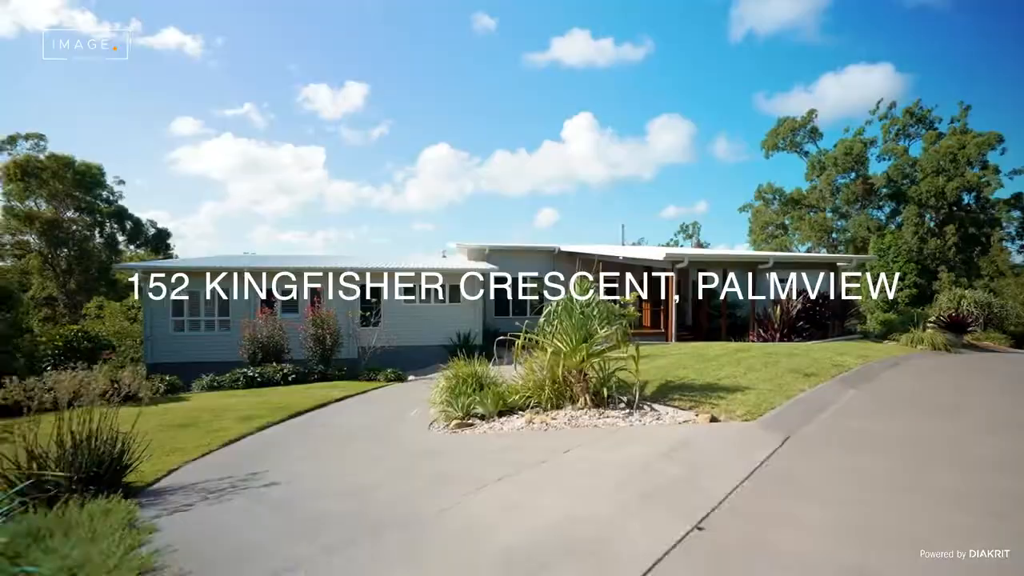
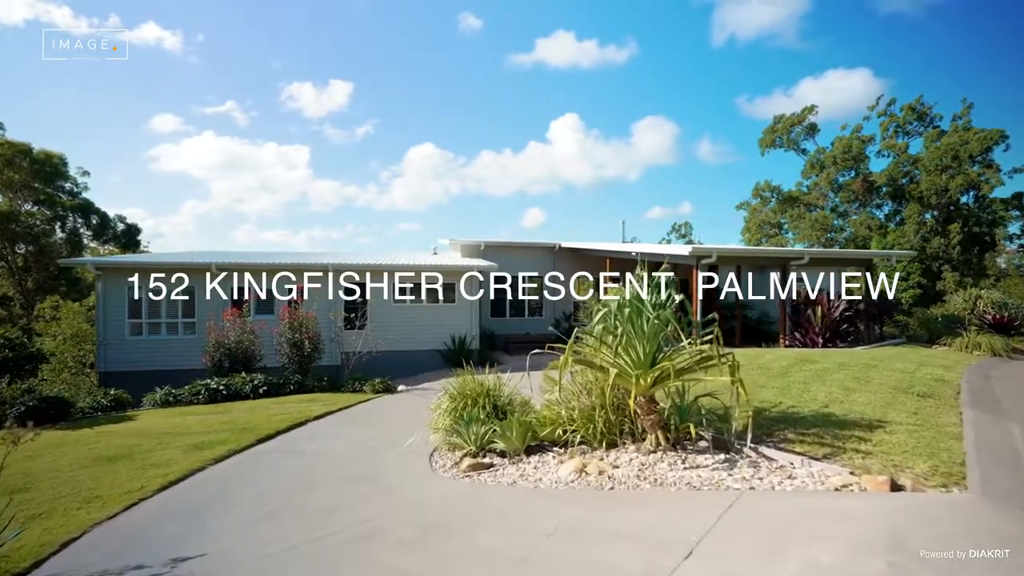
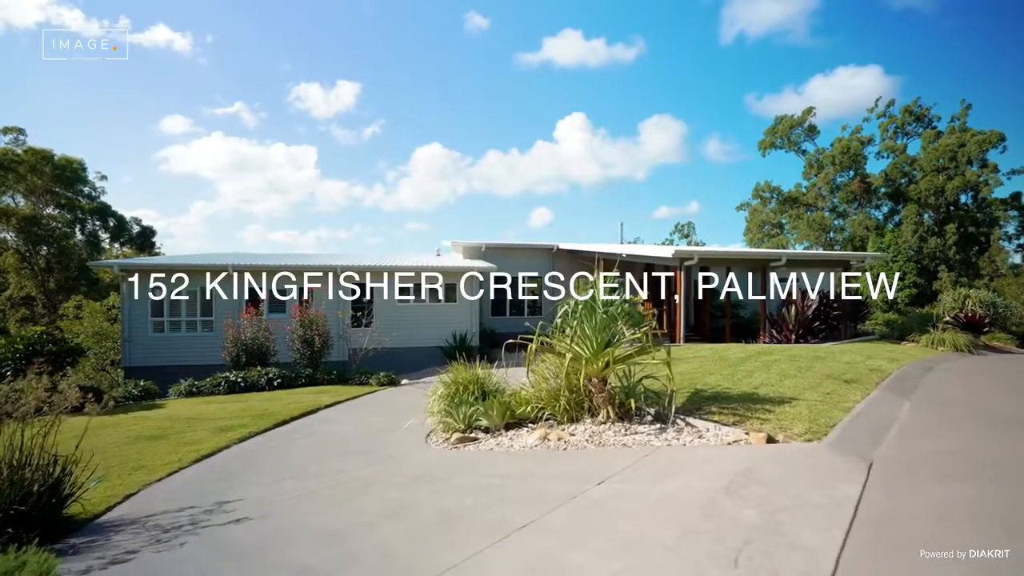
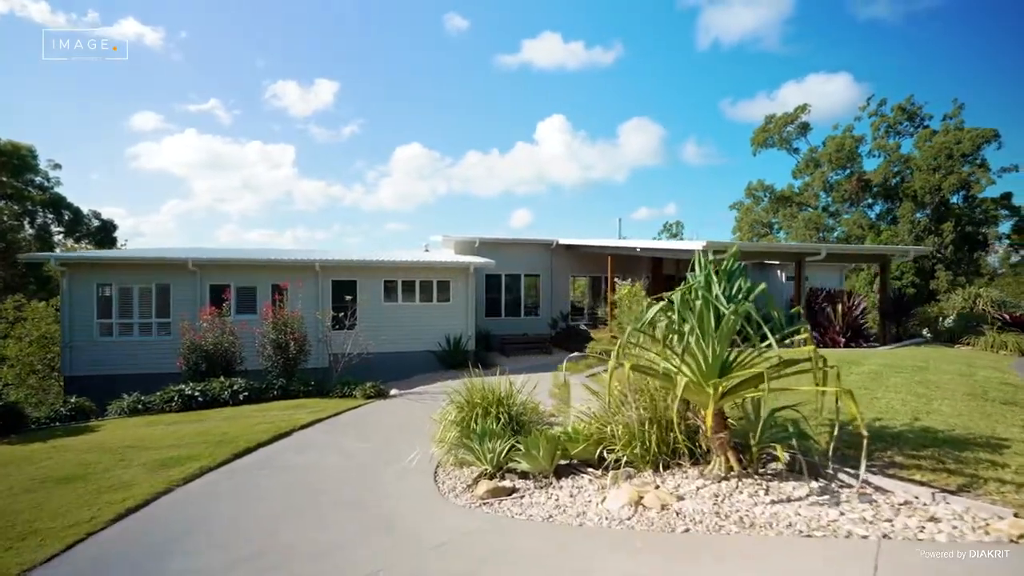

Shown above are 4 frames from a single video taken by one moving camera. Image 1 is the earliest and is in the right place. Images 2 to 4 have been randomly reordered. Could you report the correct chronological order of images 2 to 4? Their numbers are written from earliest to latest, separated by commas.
3, 2, 4
